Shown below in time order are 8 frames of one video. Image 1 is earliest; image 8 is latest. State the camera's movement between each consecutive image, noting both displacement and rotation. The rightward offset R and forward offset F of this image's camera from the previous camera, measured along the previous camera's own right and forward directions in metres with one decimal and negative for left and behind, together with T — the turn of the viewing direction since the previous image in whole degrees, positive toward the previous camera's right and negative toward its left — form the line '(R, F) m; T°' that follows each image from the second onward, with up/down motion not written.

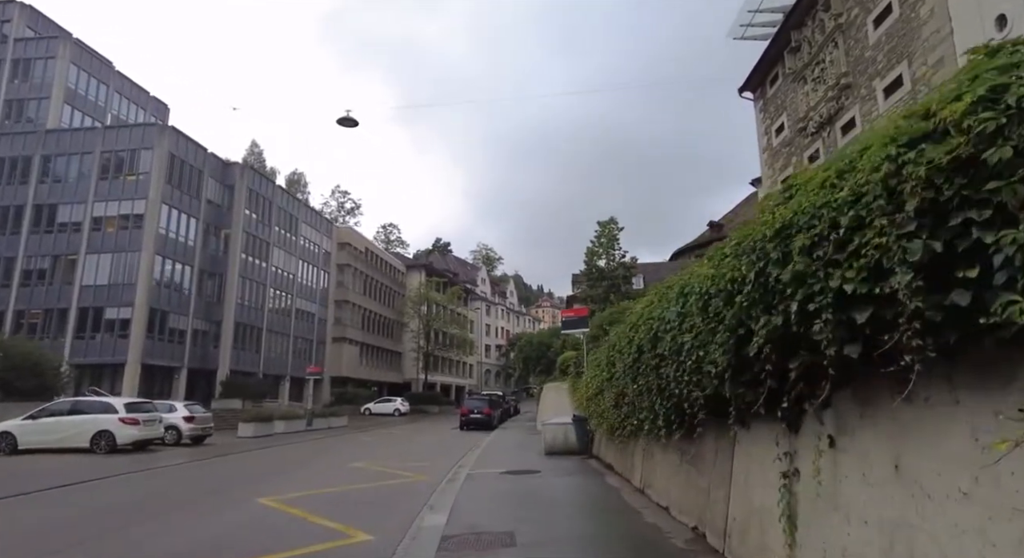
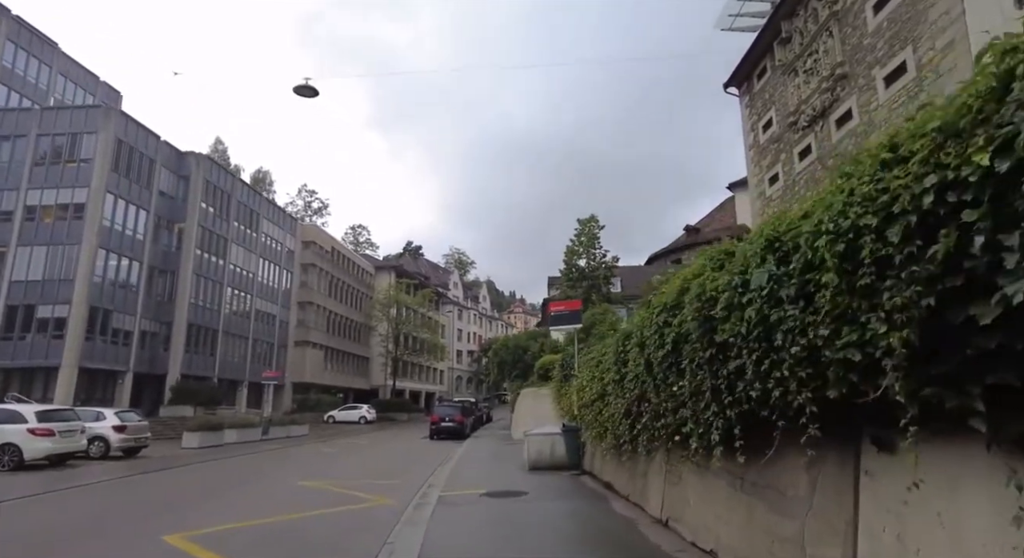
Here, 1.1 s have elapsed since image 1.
(-0.2, +1.6) m; +3°
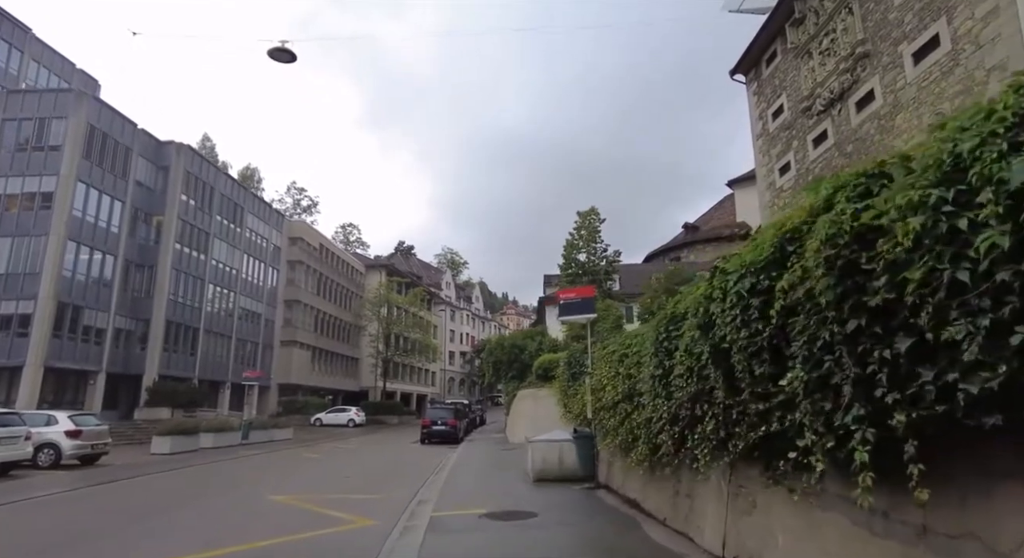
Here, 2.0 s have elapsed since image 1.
(-0.2, +1.4) m; +1°
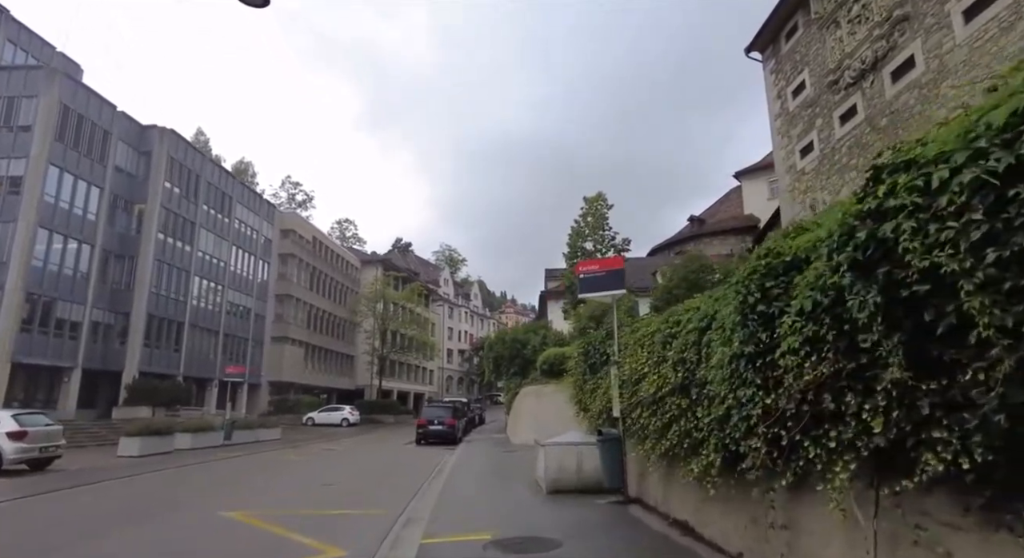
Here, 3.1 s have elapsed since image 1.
(-0.1, +1.6) m; 0°
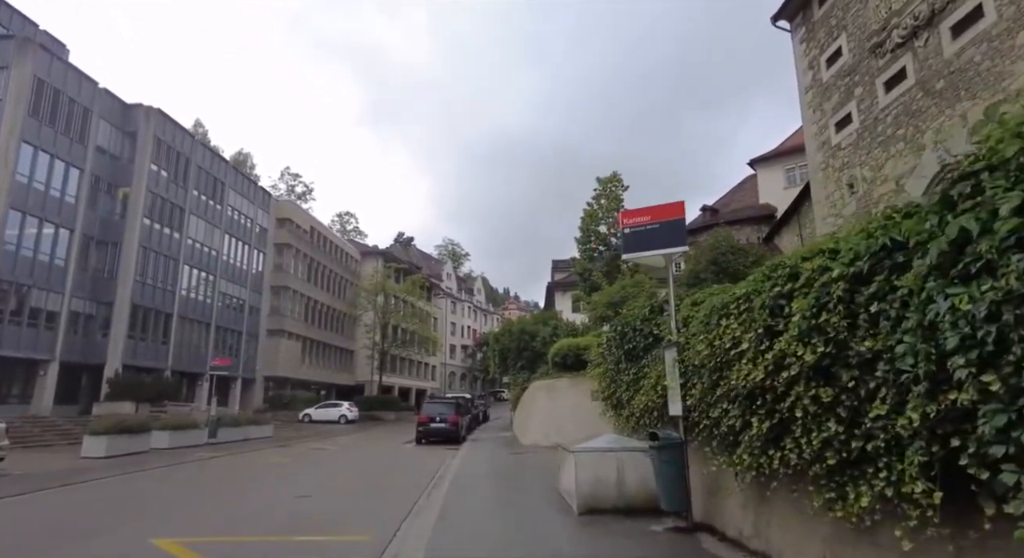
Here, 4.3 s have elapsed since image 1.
(-0.2, +1.8) m; 0°
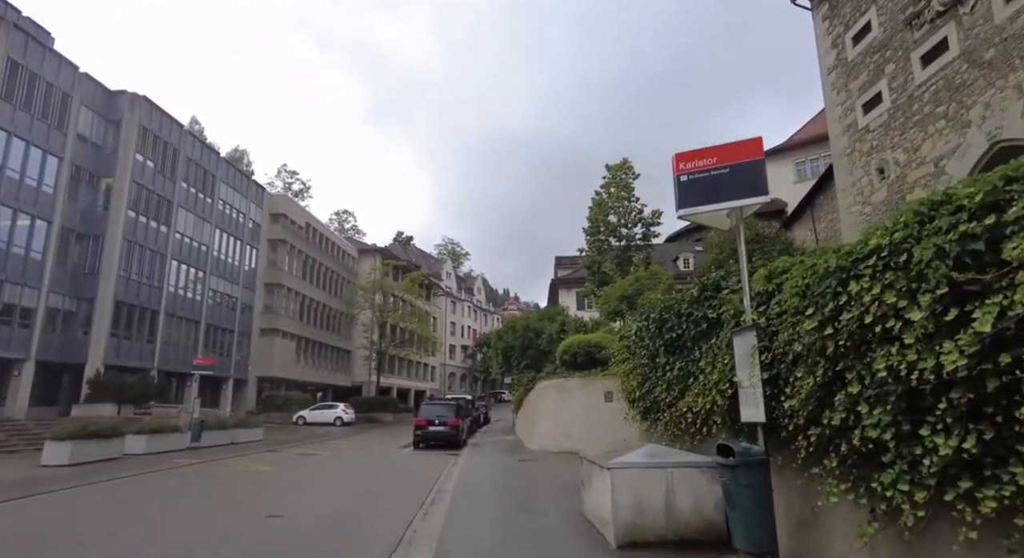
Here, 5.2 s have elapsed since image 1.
(-0.2, +1.4) m; 0°
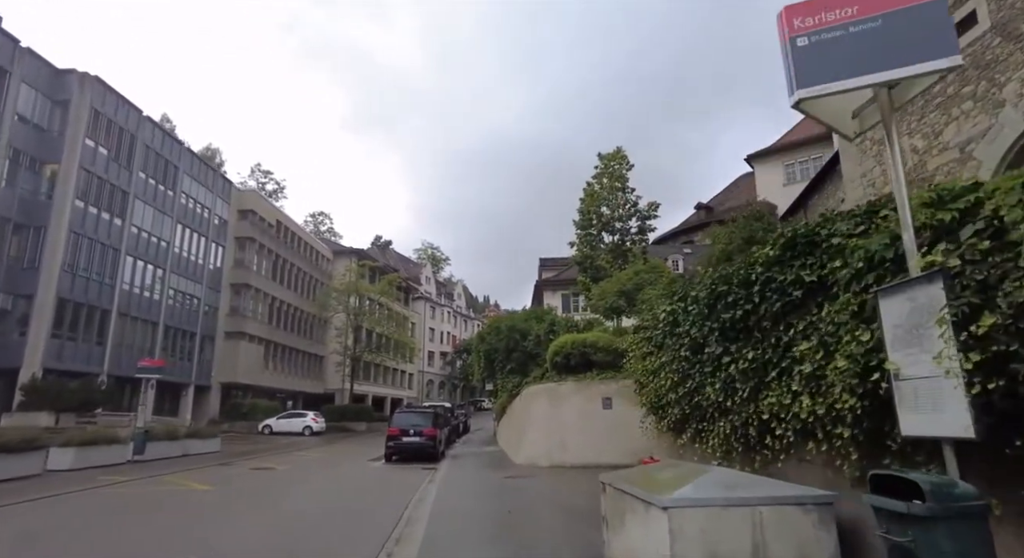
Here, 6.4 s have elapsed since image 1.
(-0.1, +1.8) m; +2°
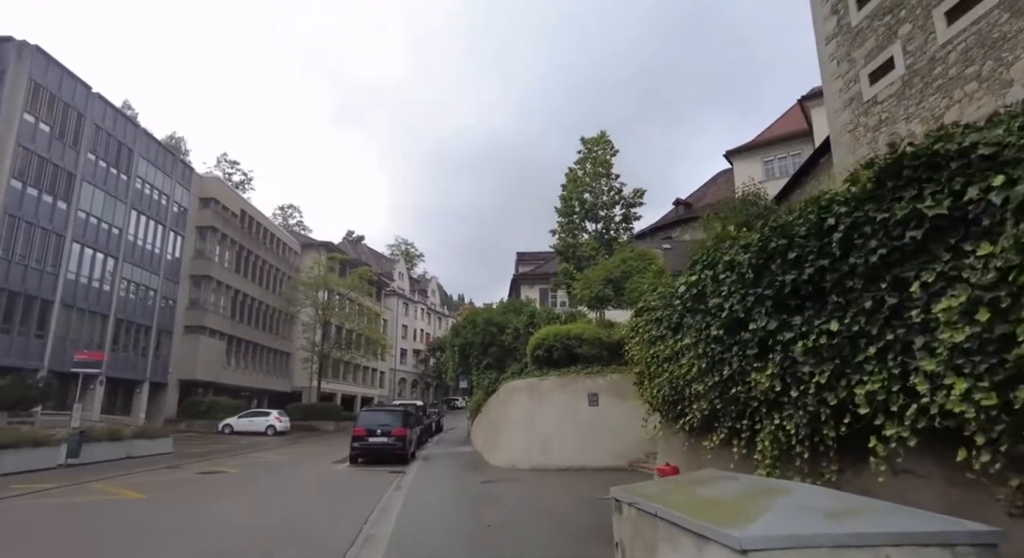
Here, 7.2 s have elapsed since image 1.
(-0.1, +1.2) m; +2°
